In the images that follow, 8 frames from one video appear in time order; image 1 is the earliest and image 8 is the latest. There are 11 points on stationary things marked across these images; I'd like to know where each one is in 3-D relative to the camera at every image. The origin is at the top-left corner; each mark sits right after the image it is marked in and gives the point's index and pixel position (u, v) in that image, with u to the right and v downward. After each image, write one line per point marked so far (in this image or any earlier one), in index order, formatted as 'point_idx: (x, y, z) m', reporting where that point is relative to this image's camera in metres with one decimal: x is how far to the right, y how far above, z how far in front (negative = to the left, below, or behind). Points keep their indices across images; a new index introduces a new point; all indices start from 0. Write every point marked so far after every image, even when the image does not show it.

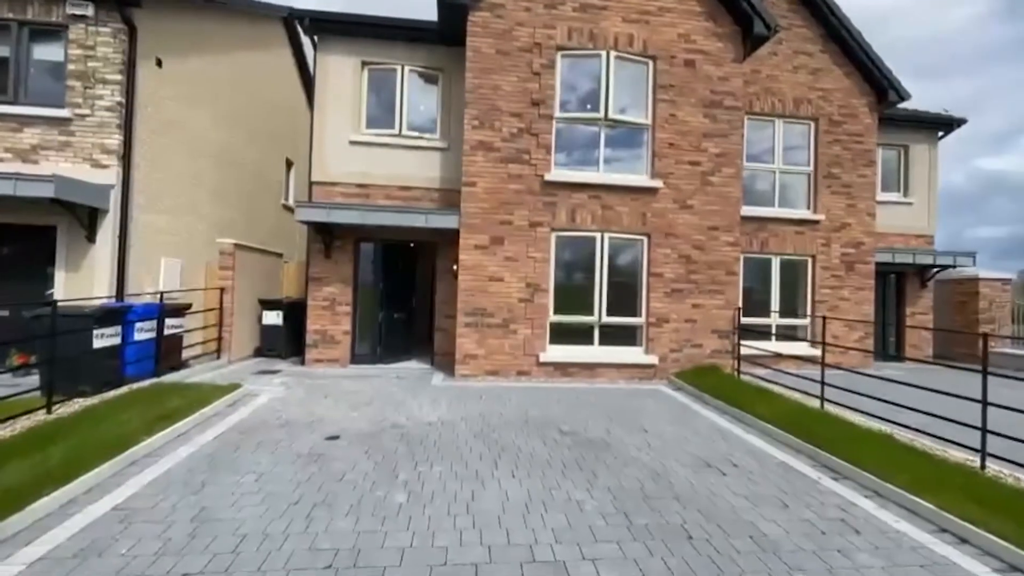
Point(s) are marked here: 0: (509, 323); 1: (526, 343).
0: (-0.1, -0.8, +10.2) m
1: (+0.3, -1.3, +10.2) m
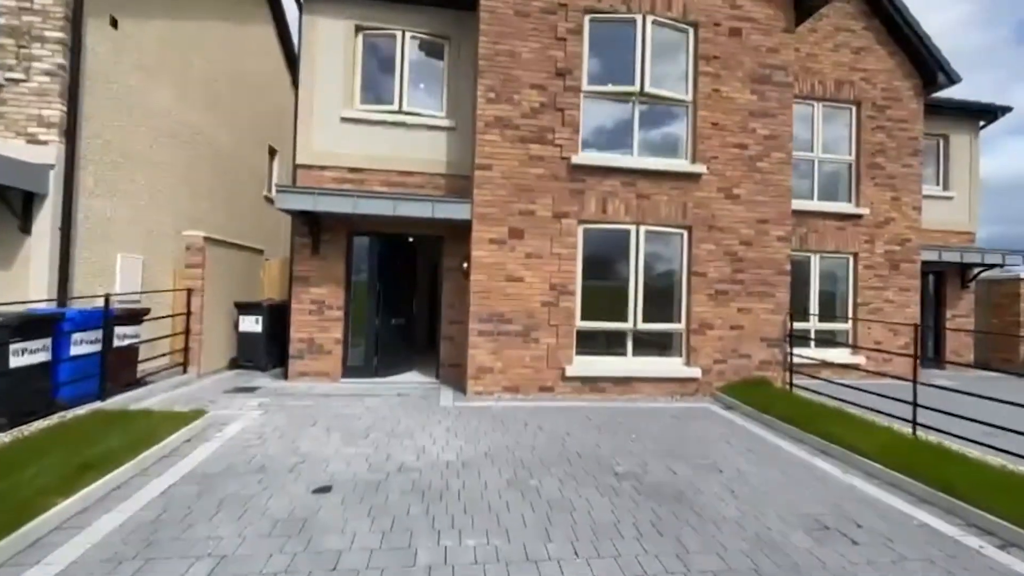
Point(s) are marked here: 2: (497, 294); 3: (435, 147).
0: (+0.4, -0.8, +8.7) m
1: (+0.8, -1.3, +8.7) m
2: (-0.3, -0.1, +8.6) m
3: (-1.8, +3.2, +9.9) m
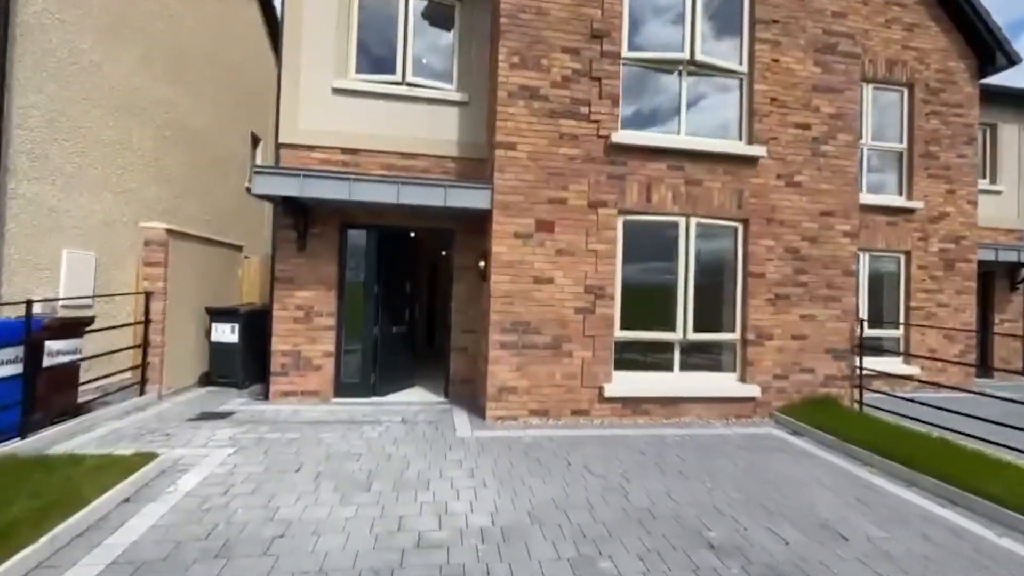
0: (+0.8, -0.9, +7.3) m
1: (+1.2, -1.4, +7.3) m
2: (+0.2, -0.2, +7.2) m
3: (-1.3, +3.1, +8.4) m
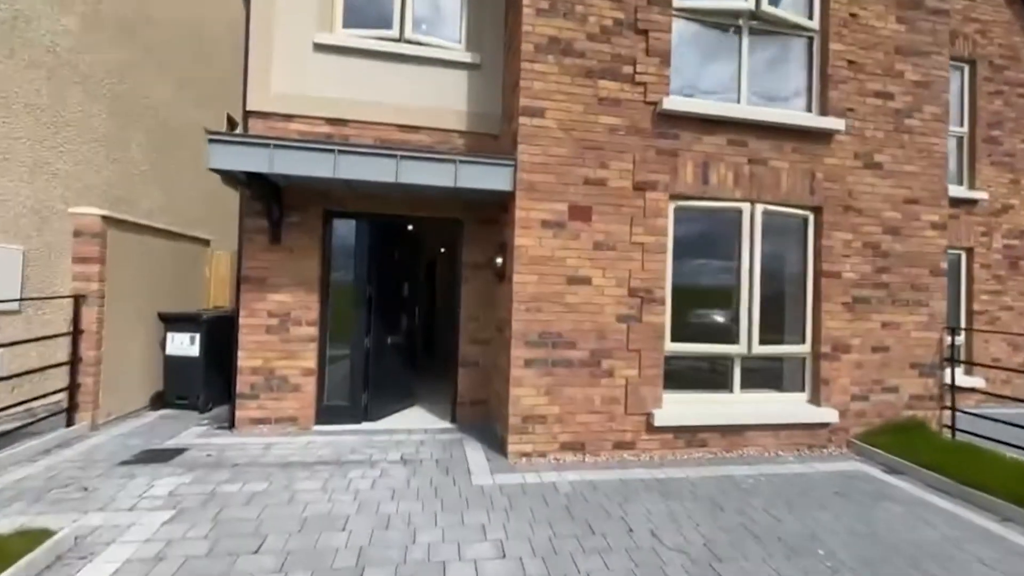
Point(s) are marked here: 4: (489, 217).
0: (+1.2, -0.9, +5.8) m
1: (+1.6, -1.4, +5.9) m
2: (+0.5, -0.2, +5.7) m
3: (-1.0, +3.1, +6.9) m
4: (-0.4, +1.1, +6.9) m
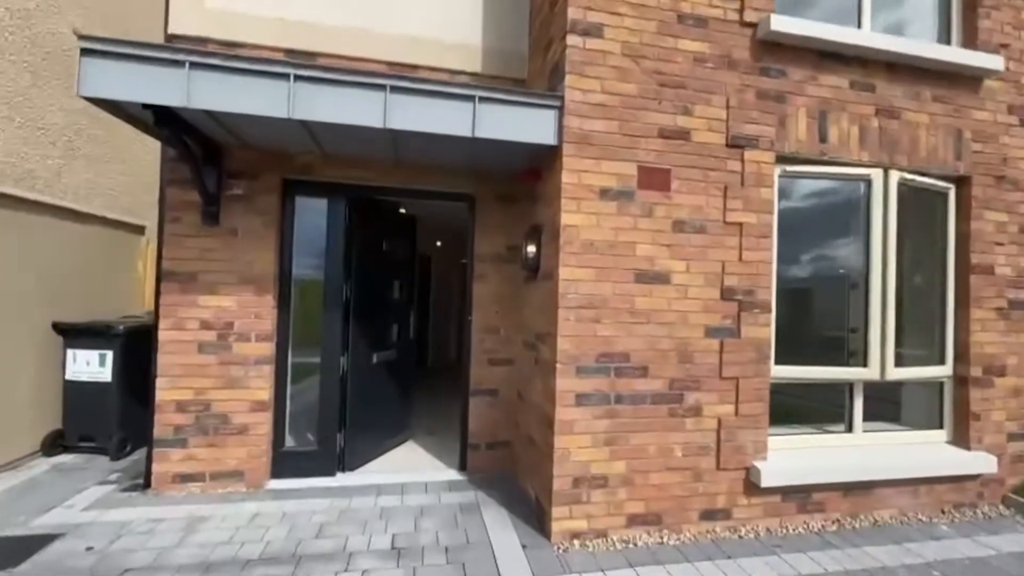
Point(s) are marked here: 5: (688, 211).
0: (+1.6, -0.9, +4.0) m
1: (+2.0, -1.4, +4.1) m
2: (+0.9, -0.2, +3.9) m
3: (-0.6, +3.1, +5.1) m
4: (0.0, +1.1, +5.1) m
5: (+1.6, +0.7, +4.1) m
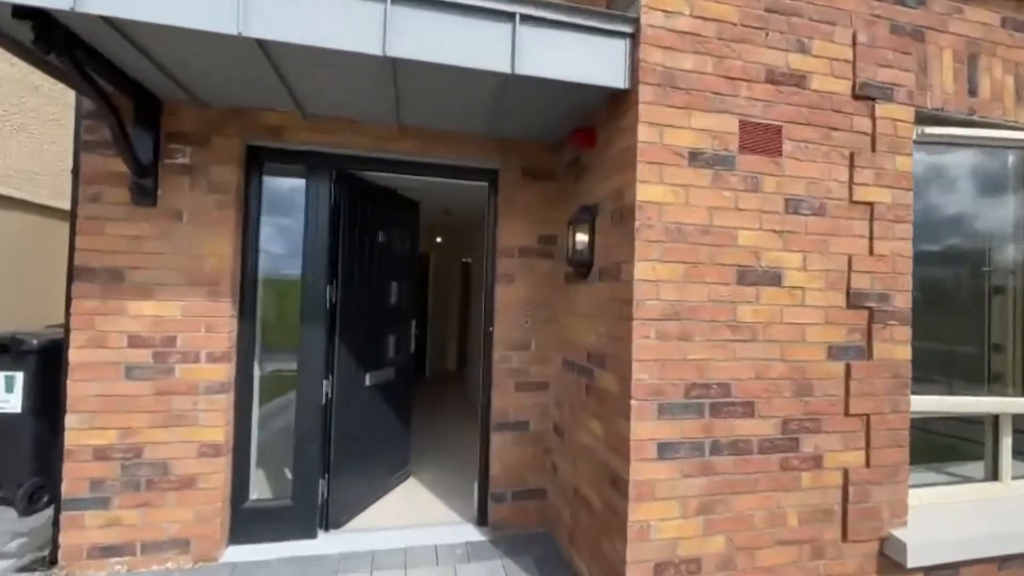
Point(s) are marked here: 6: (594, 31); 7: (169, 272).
0: (+1.9, -1.0, +2.9) m
1: (+2.3, -1.4, +3.0) m
2: (+1.3, -0.2, +2.8) m
3: (-0.3, +3.1, +3.9) m
4: (+0.3, +1.1, +3.9) m
5: (+2.0, +0.7, +2.9) m
6: (+0.5, +1.6, +2.7) m
7: (-2.7, +0.1, +3.4) m
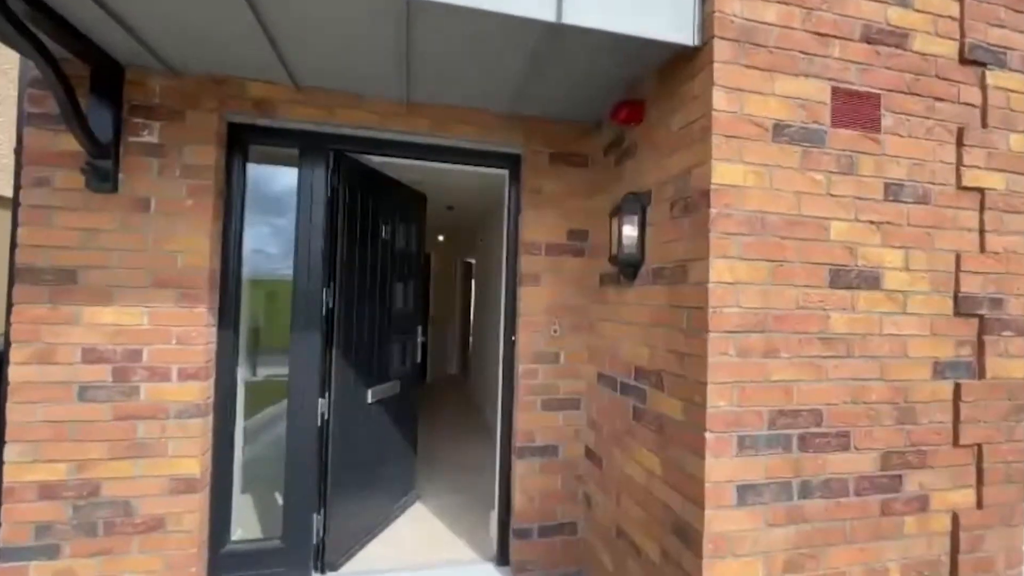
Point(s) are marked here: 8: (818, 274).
0: (+2.1, -1.0, +2.4) m
1: (+2.5, -1.5, +2.4) m
2: (+1.5, -0.2, +2.2) m
3: (-0.1, +3.1, +3.4) m
4: (+0.5, +1.1, +3.4) m
5: (+2.2, +0.7, +2.4) m
6: (+0.7, +1.6, +2.2) m
7: (-2.5, +0.1, +2.9) m
8: (+1.6, +0.1, +2.3) m
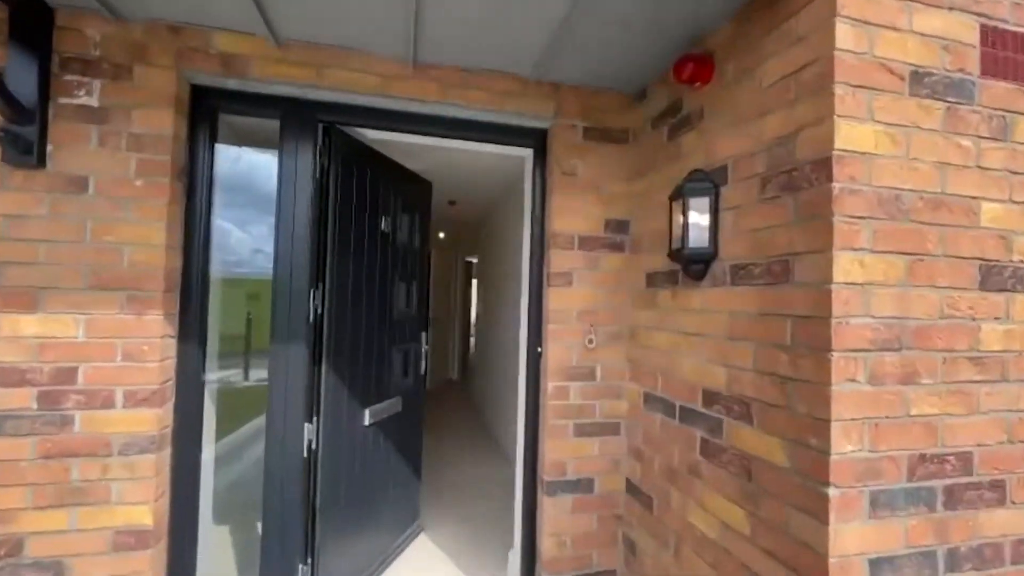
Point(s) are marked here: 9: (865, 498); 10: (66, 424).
0: (+2.3, -1.0, +1.8) m
1: (+2.7, -1.5, +1.9) m
2: (+1.7, -0.2, +1.7) m
3: (+0.1, +3.1, +2.8) m
4: (+0.7, +1.1, +2.8) m
5: (+2.4, +0.7, +1.8) m
6: (+0.9, +1.6, +1.6) m
7: (-2.3, +0.1, +2.3) m
8: (+1.8, +0.1, +1.7) m
9: (+1.3, -0.8, +1.6) m
10: (-2.3, -0.7, +2.3) m
